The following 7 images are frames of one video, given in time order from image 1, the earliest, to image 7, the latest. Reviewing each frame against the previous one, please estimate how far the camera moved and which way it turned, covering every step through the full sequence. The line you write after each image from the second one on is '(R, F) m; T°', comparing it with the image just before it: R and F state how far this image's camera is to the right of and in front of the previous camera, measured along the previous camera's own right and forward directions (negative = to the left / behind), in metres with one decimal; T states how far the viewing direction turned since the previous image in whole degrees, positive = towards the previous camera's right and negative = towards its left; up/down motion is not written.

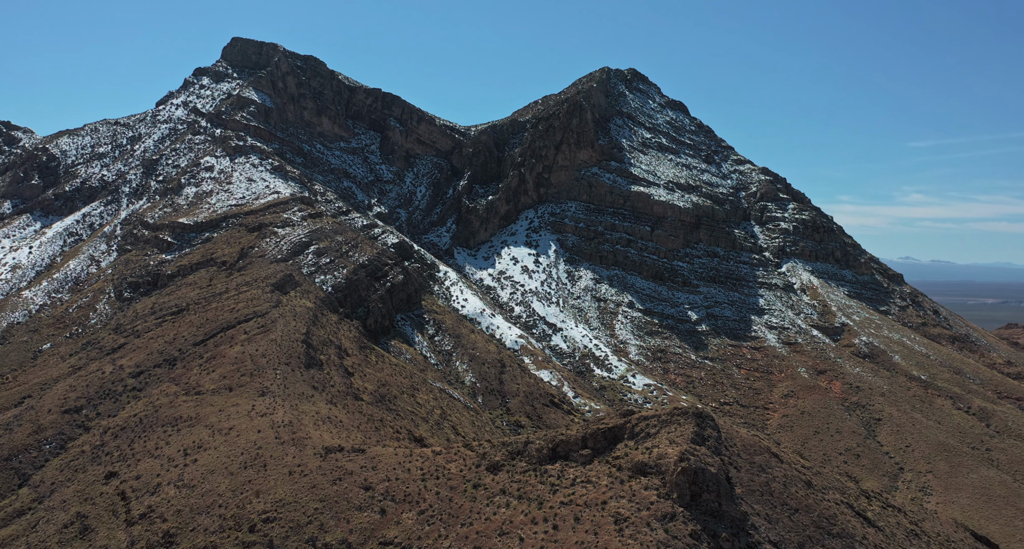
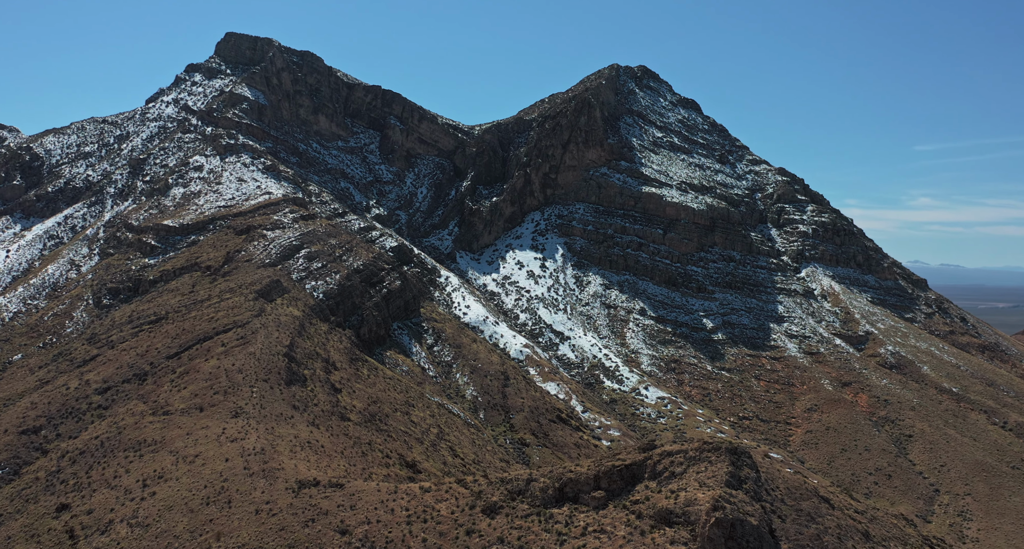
(+0.3, +4.9) m; -1°
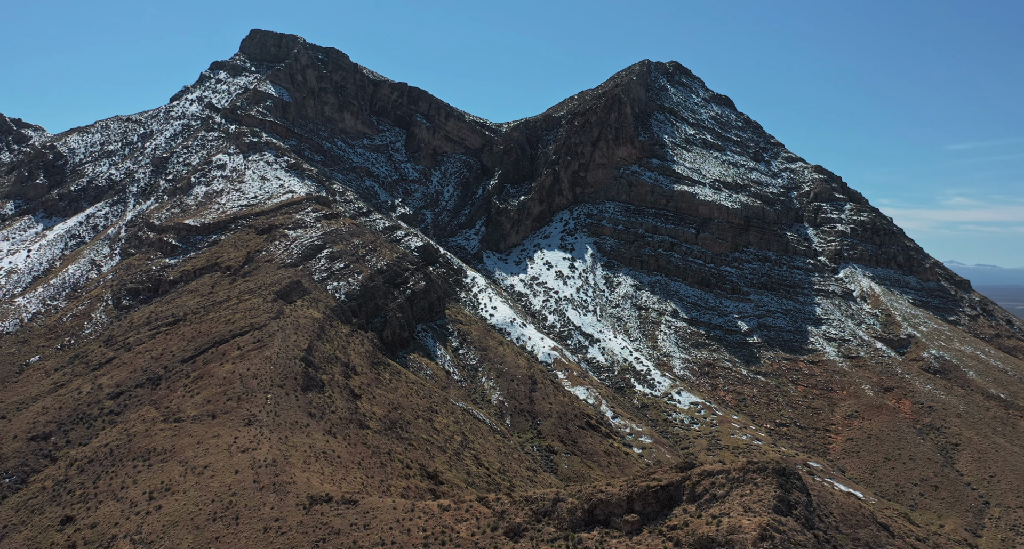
(+0.1, +2.5) m; -2°
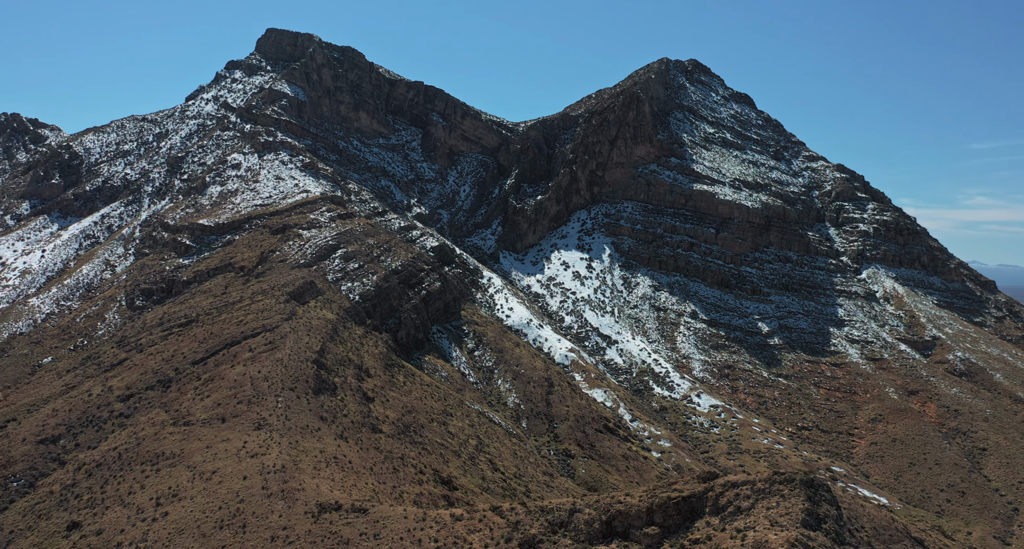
(+0.1, +1.1) m; -1°
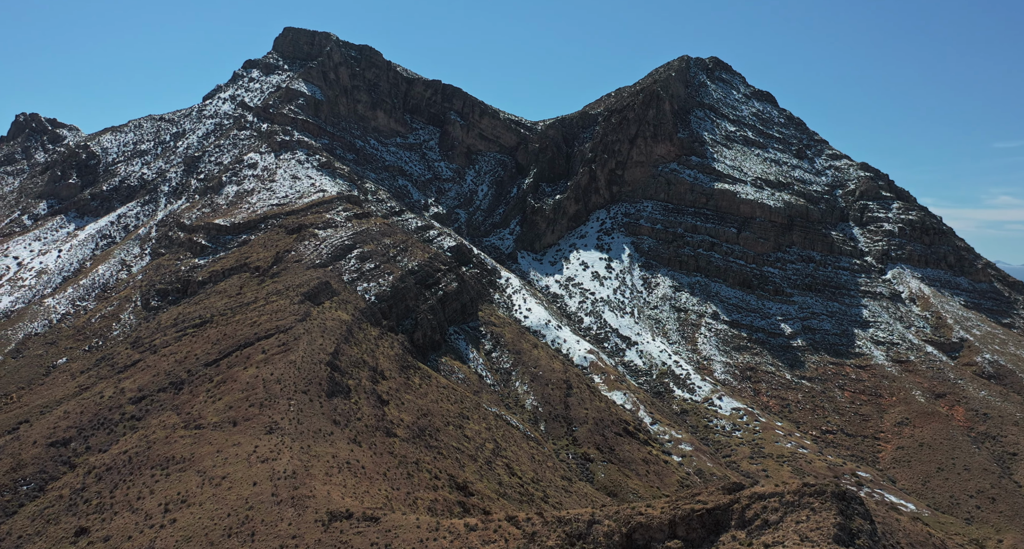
(+0.1, +1.1) m; -1°
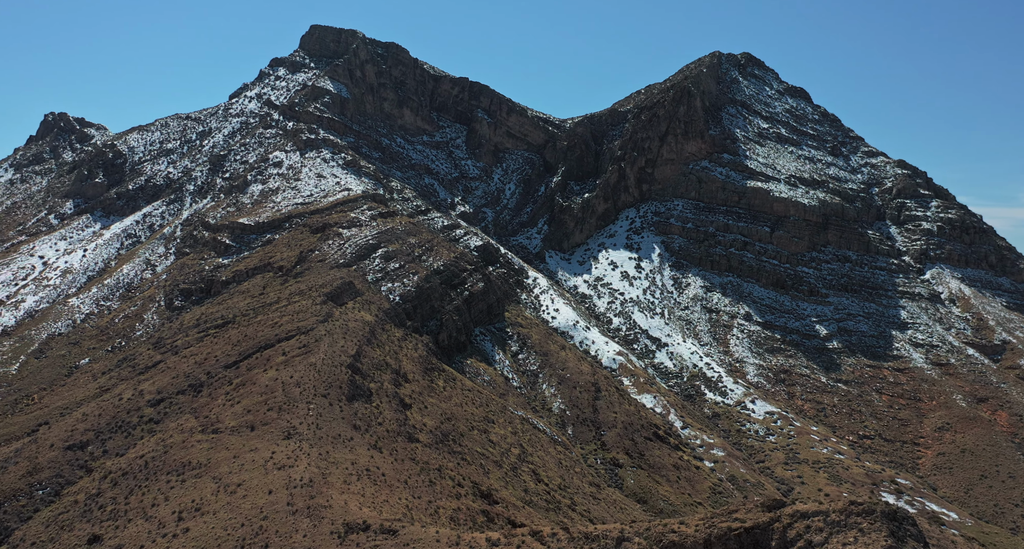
(+0.1, +1.5) m; -2°
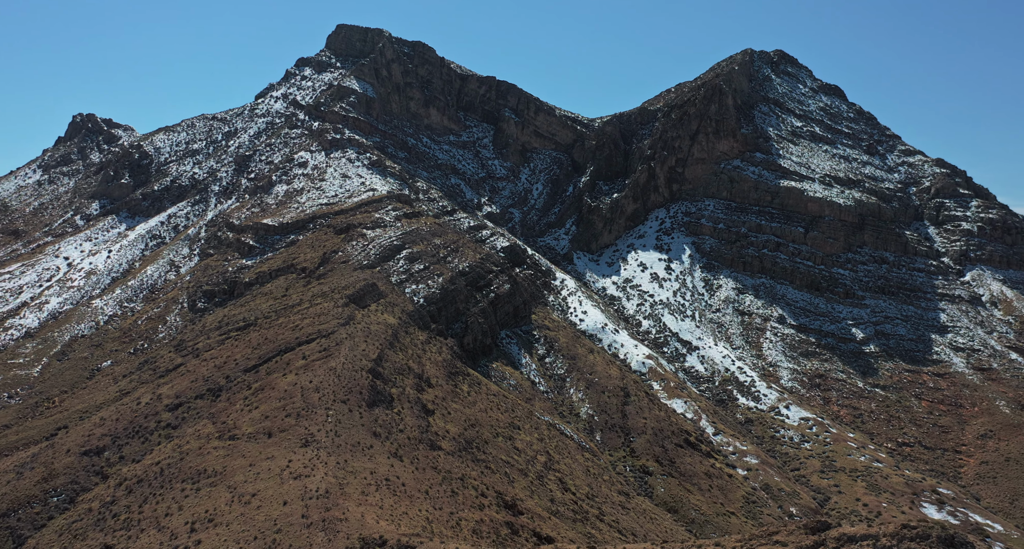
(+0.1, +1.5) m; -2°
